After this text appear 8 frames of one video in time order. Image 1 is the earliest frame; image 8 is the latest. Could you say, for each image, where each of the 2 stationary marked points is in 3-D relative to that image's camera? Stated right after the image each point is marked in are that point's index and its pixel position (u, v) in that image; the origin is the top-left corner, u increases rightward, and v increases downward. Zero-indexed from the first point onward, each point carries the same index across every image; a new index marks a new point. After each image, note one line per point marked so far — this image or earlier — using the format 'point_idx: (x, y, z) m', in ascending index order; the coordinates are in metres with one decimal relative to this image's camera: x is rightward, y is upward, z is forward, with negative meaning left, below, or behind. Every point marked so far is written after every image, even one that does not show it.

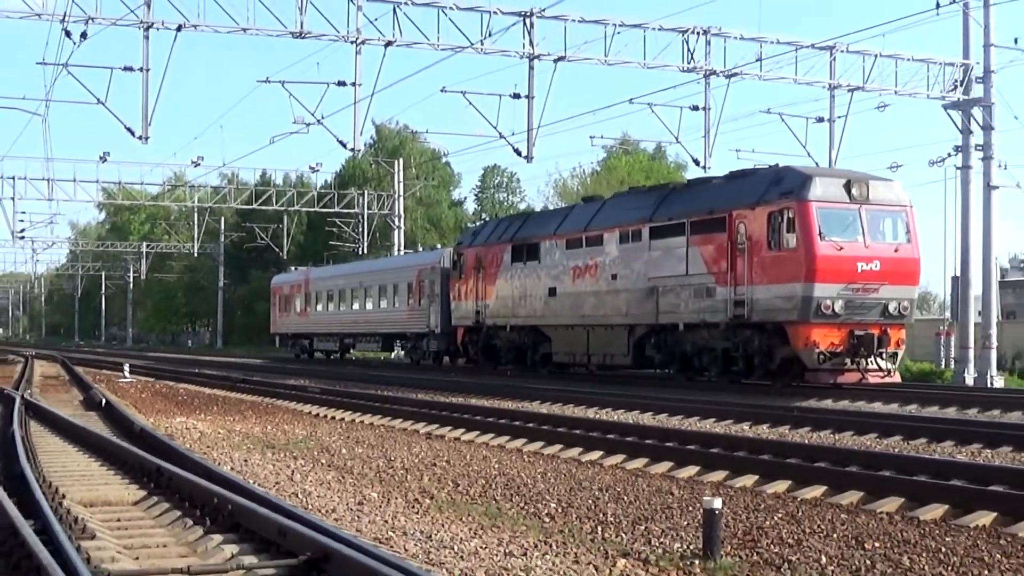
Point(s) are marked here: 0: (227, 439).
0: (-3.6, -2.1, +11.5) m
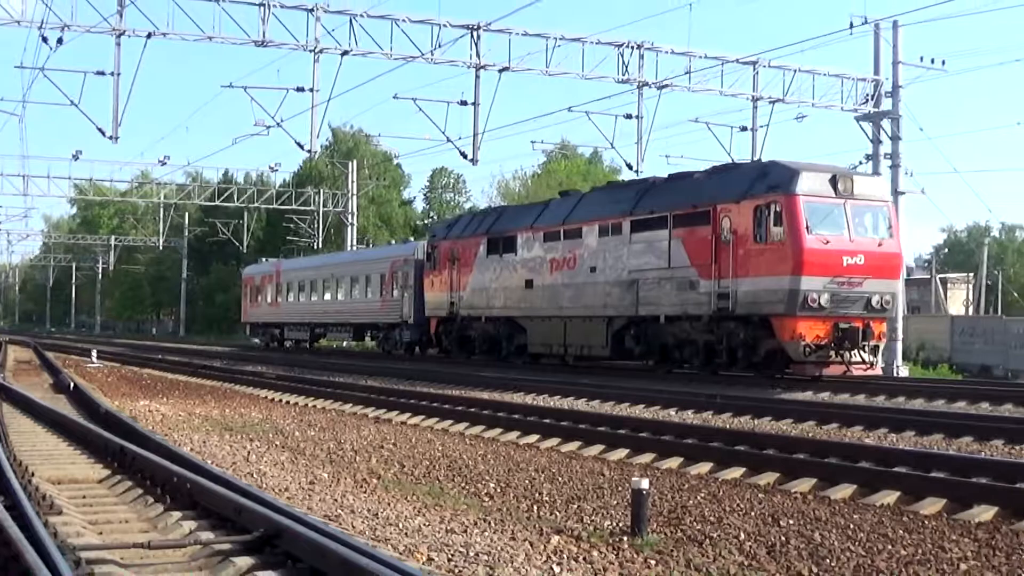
0: (-4.1, -2.0, +12.0) m
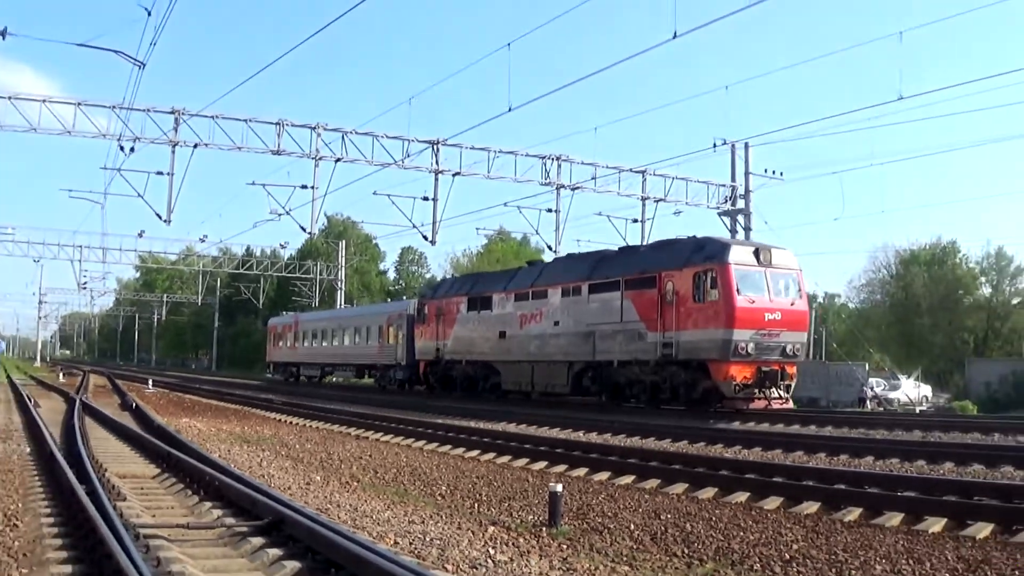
0: (-4.6, -2.6, +14.9) m
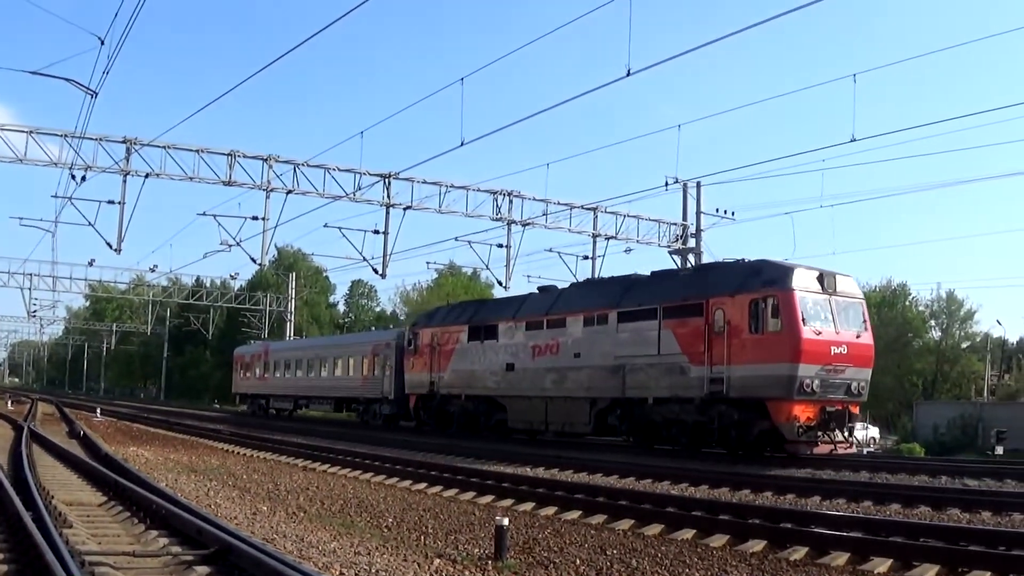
0: (-5.3, -2.9, +15.0) m
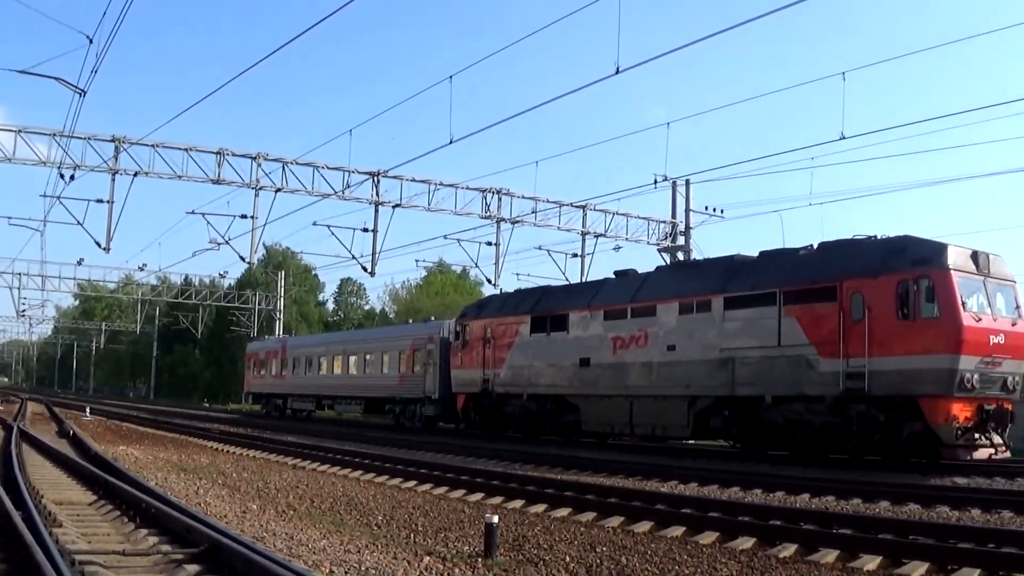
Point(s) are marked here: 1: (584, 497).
0: (-5.4, -2.9, +15.0) m
1: (+1.0, -2.8, +13.0) m
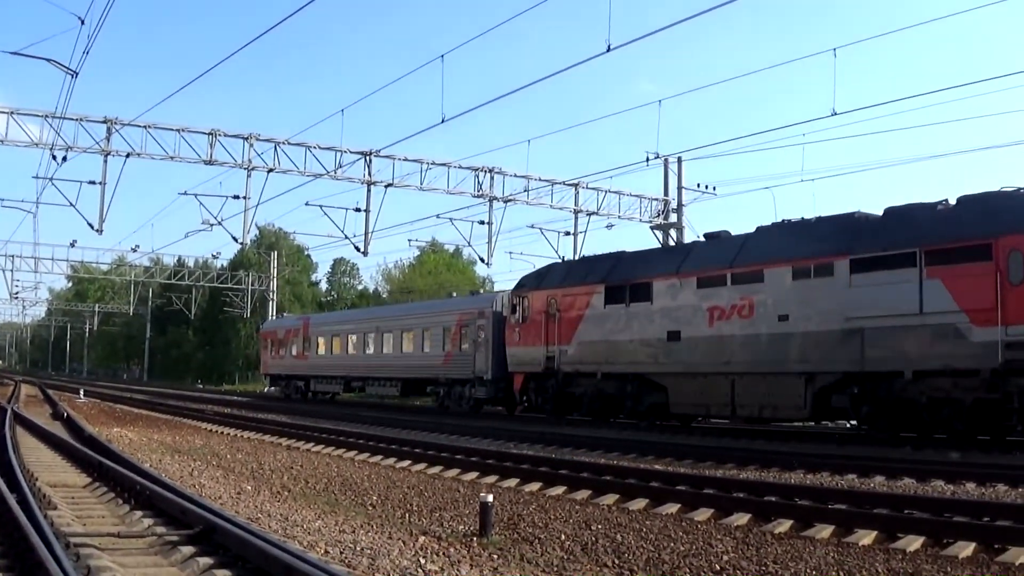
0: (-5.4, -2.7, +15.0) m
1: (+0.9, -2.5, +13.0) m
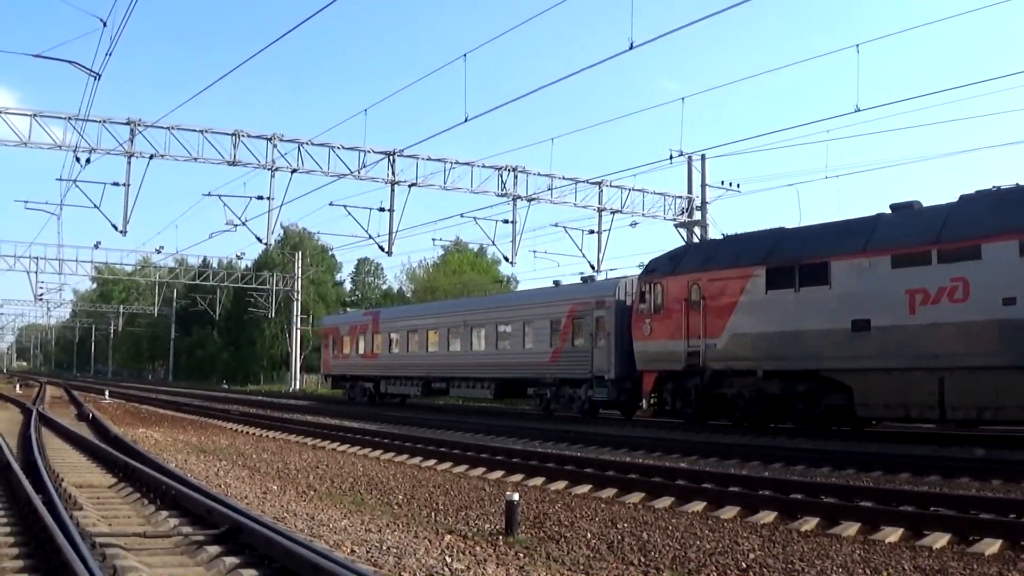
0: (-5.1, -2.7, +15.0) m
1: (+1.2, -2.5, +13.0) m
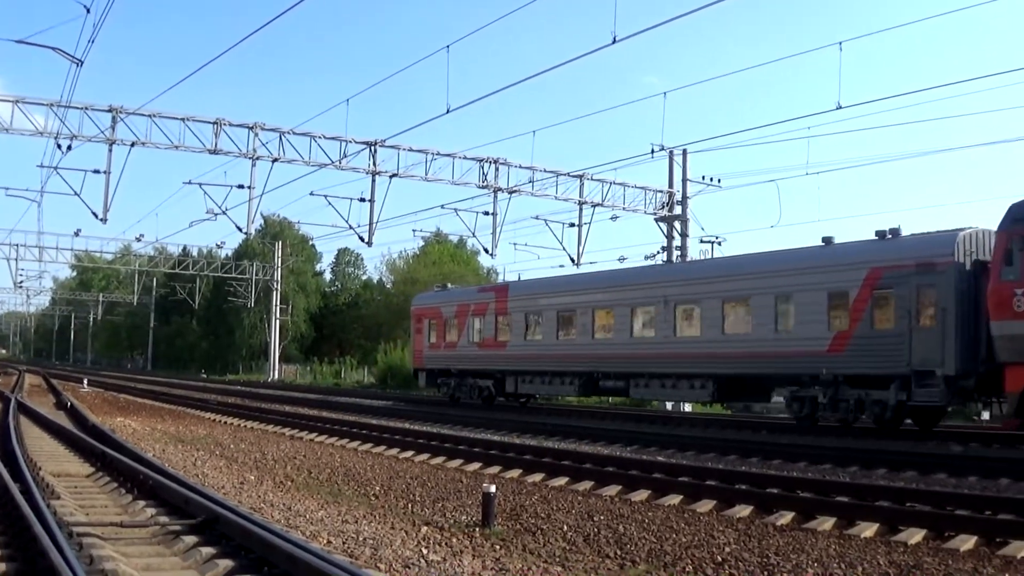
0: (-5.4, -2.5, +15.0) m
1: (+1.0, -2.4, +13.0) m
